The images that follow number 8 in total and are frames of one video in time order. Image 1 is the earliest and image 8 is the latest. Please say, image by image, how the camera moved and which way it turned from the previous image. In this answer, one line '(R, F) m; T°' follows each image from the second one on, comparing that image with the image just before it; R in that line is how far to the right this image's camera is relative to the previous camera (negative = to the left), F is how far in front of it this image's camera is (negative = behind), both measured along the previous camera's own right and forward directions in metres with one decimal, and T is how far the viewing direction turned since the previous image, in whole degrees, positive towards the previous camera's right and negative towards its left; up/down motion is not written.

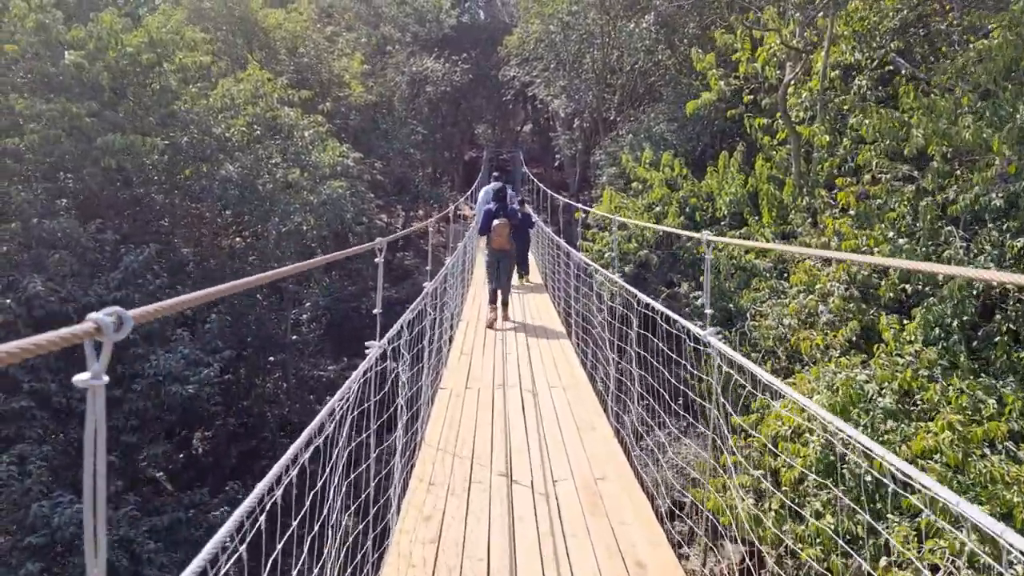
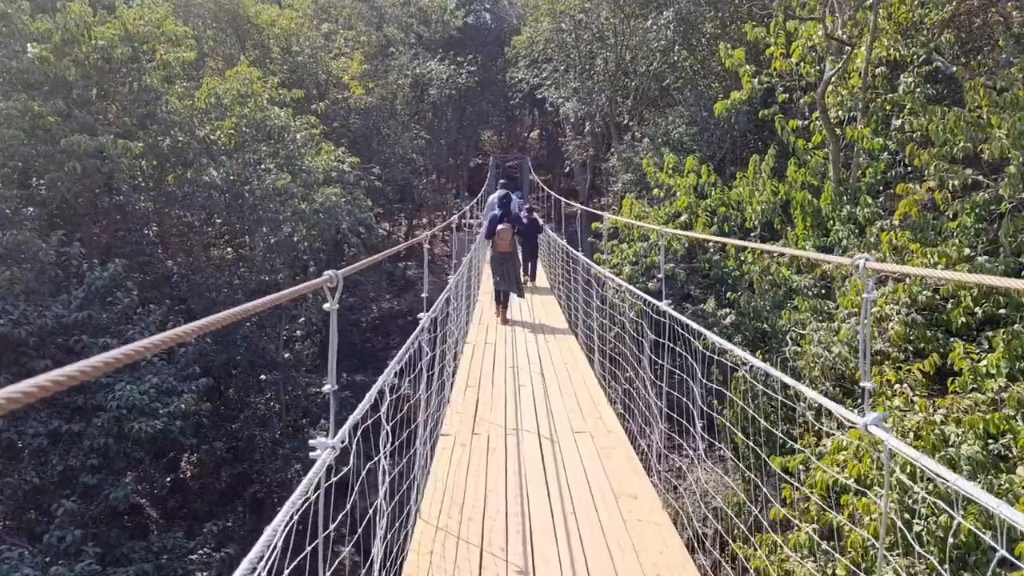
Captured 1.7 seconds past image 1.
(0.0, +0.6) m; 0°
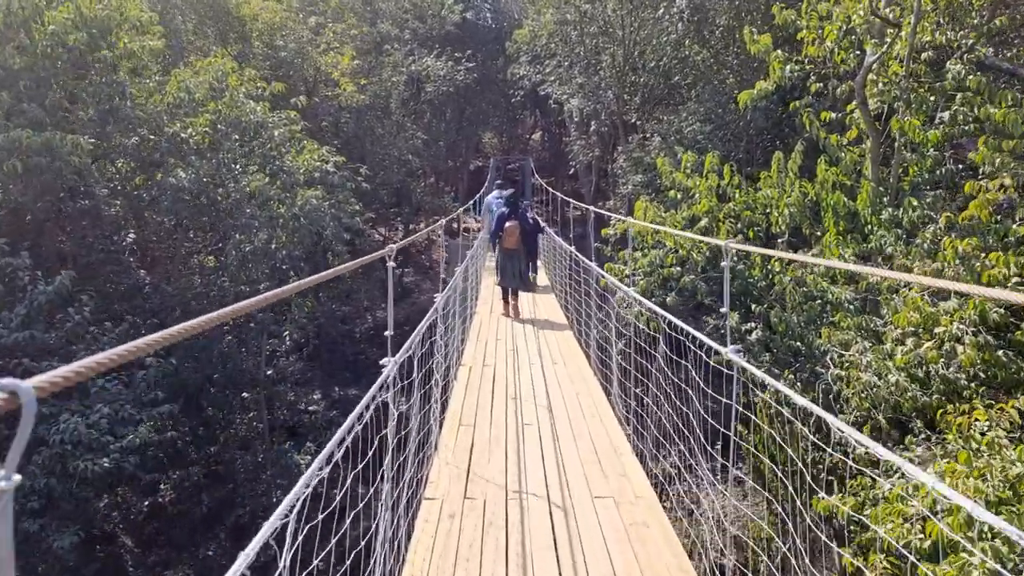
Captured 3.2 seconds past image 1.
(0.0, +0.6) m; 0°
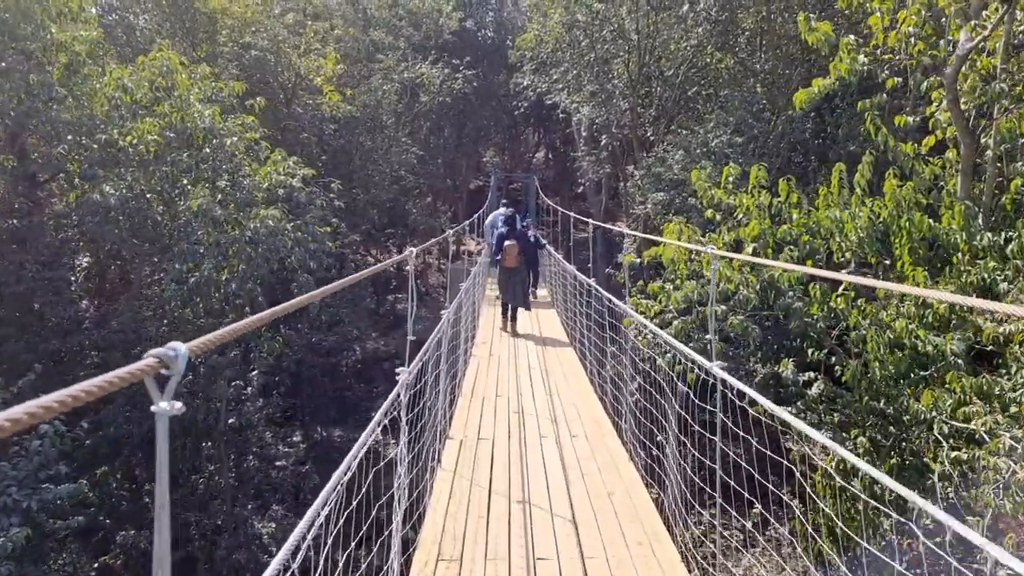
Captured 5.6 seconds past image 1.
(0.0, +1.0) m; 0°
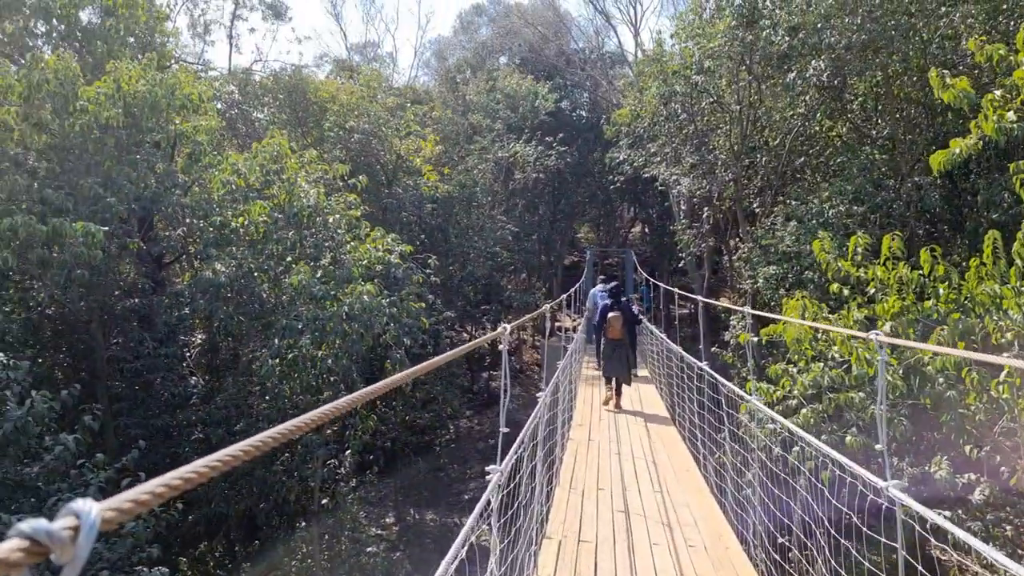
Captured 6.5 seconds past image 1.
(-0.1, +0.2) m; -8°
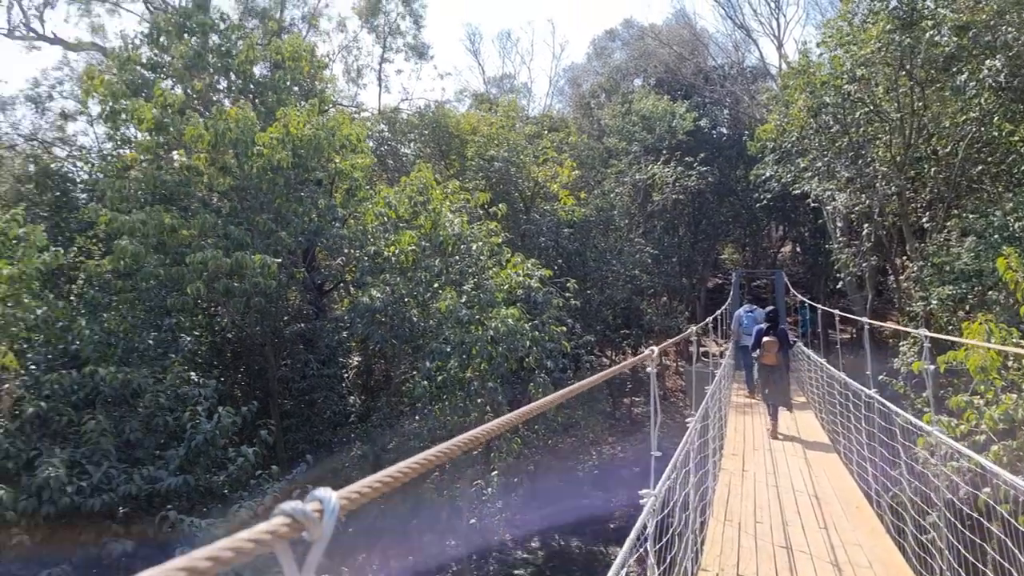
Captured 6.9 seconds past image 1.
(-0.1, 0.0) m; -11°
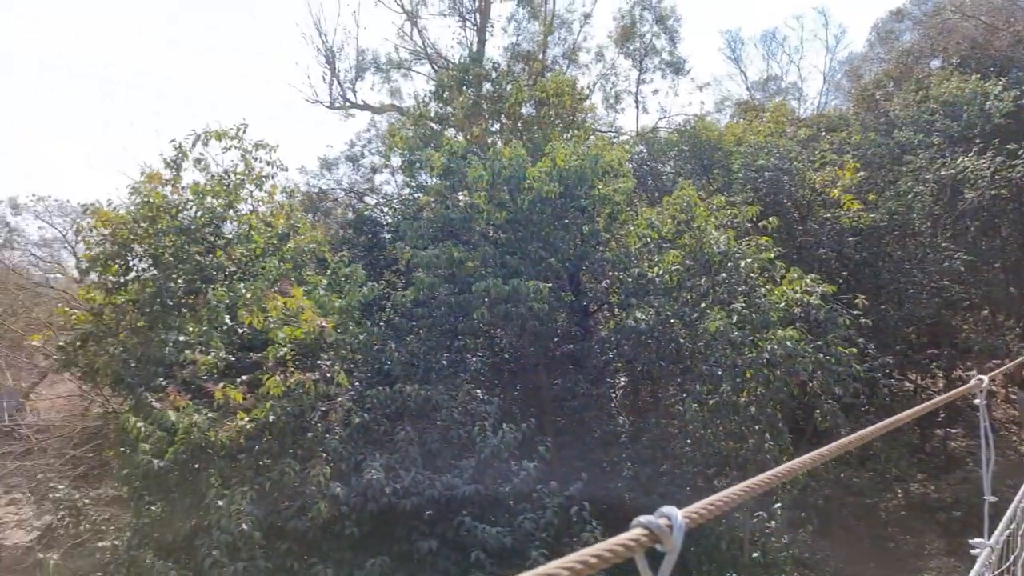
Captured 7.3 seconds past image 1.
(0.0, 0.0) m; -22°
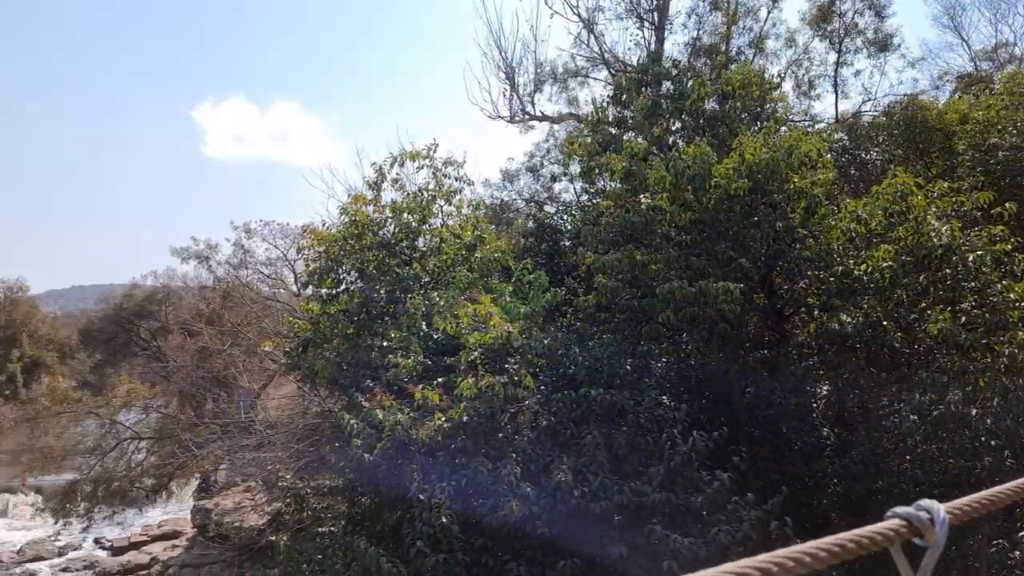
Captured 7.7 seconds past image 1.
(0.0, 0.0) m; -15°
